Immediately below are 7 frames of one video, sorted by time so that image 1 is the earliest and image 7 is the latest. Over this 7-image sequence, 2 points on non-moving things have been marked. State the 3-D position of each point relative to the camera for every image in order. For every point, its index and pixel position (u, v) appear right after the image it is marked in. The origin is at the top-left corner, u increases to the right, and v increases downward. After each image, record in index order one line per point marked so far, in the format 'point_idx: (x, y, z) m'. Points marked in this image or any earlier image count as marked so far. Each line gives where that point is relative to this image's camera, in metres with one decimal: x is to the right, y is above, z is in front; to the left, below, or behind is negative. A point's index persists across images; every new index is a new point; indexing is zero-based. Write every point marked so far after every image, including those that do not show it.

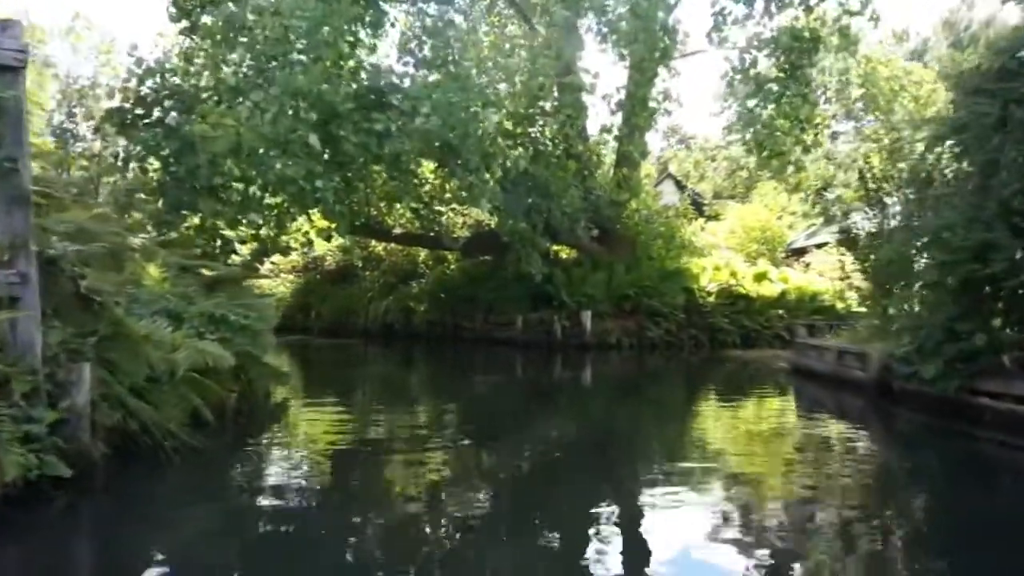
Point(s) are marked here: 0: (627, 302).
0: (+2.6, -0.3, +14.2) m
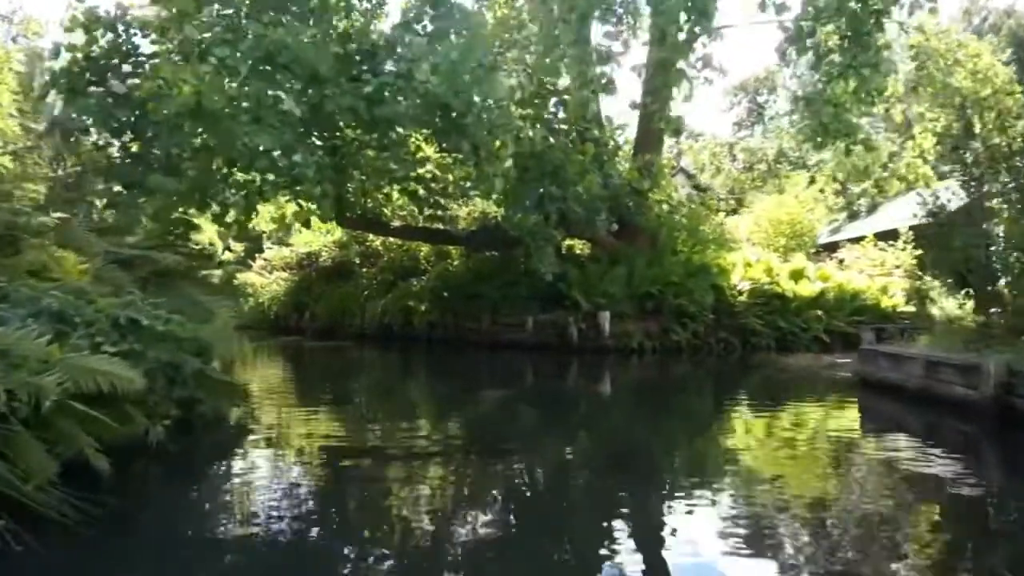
0: (+2.8, -0.3, +12.9) m
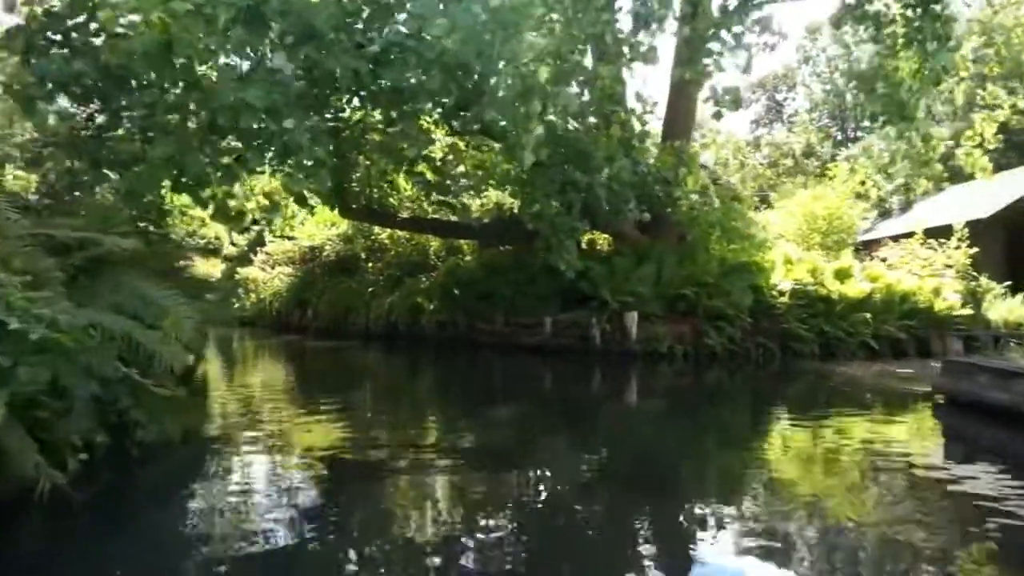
0: (+3.1, -0.3, +11.8) m
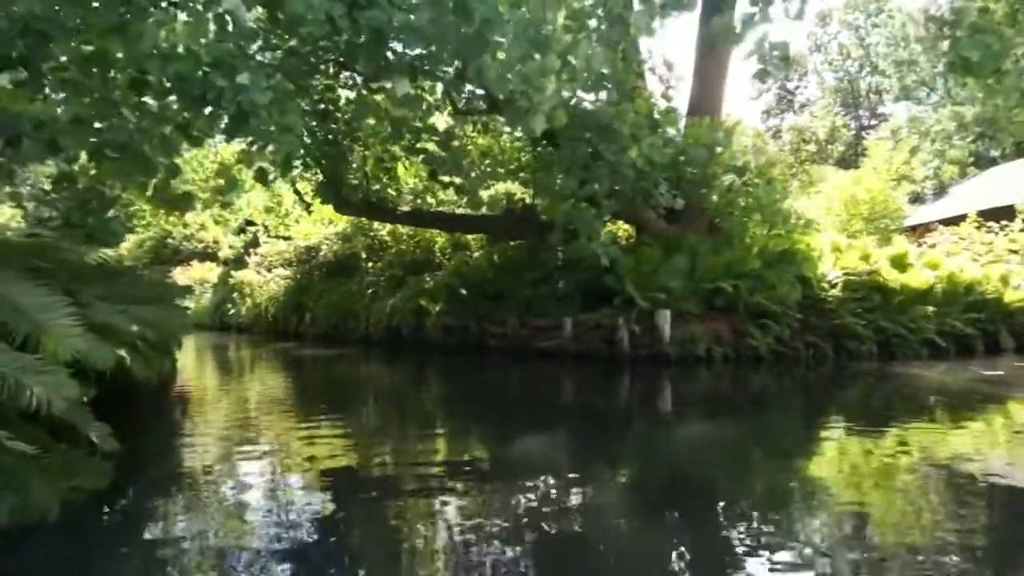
0: (+3.3, -0.2, +10.4) m
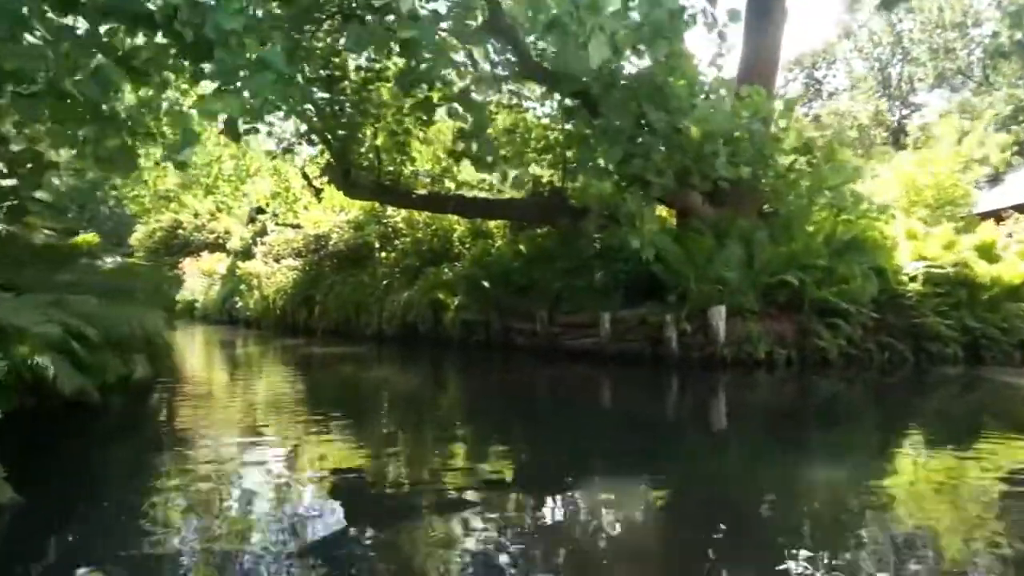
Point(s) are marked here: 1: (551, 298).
0: (+3.7, -0.1, +9.2) m
1: (+0.6, -0.2, +10.4) m
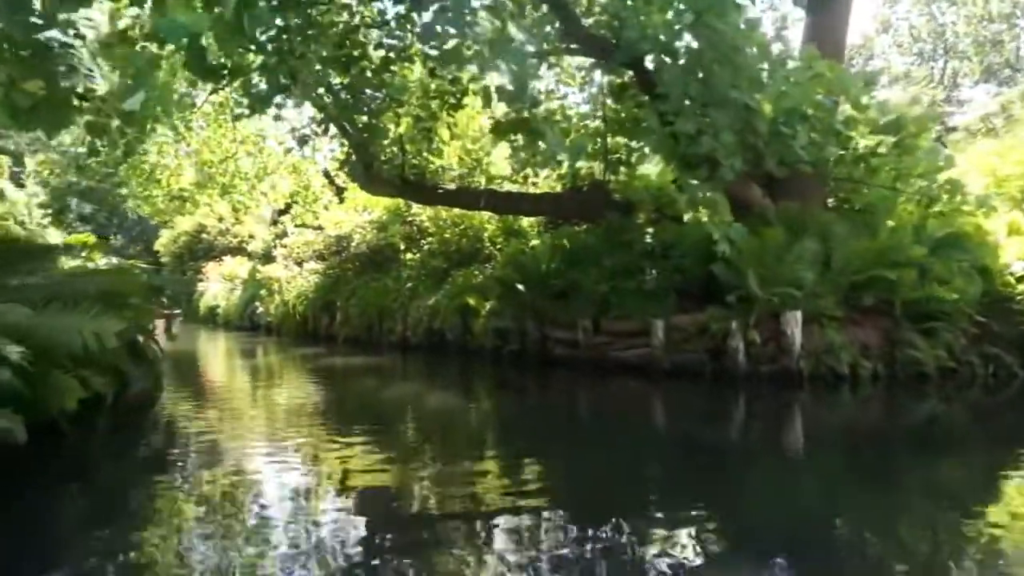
0: (+4.2, -0.1, +8.0) m
1: (+1.2, -0.2, +9.4) m
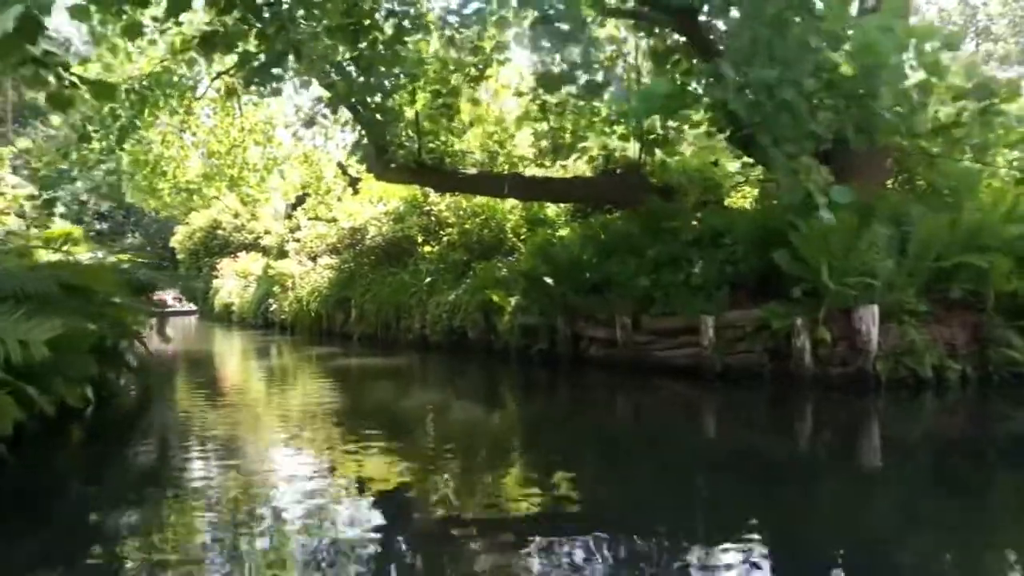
0: (+4.6, 0.0, +7.0) m
1: (+1.5, -0.1, +8.5) m
